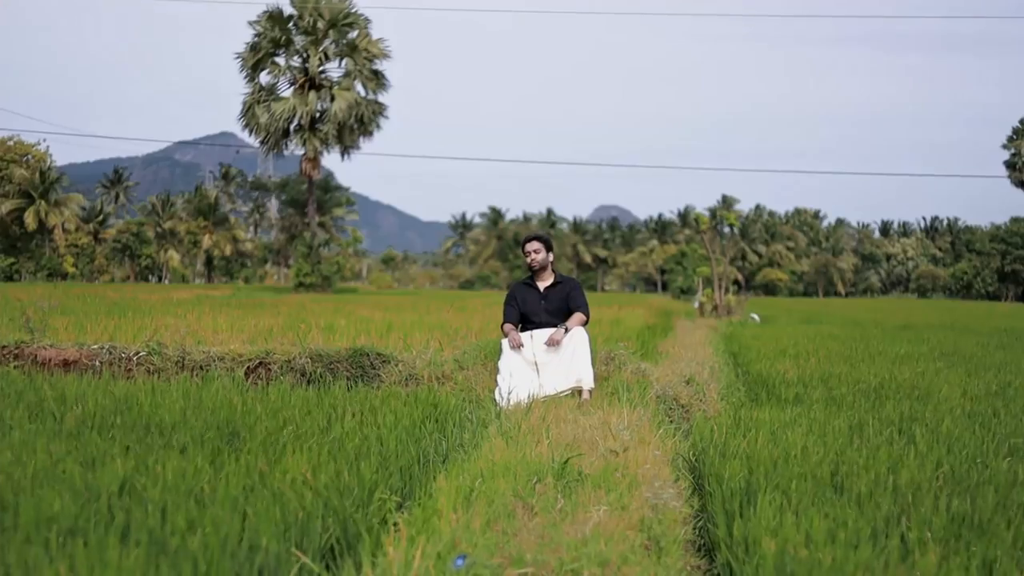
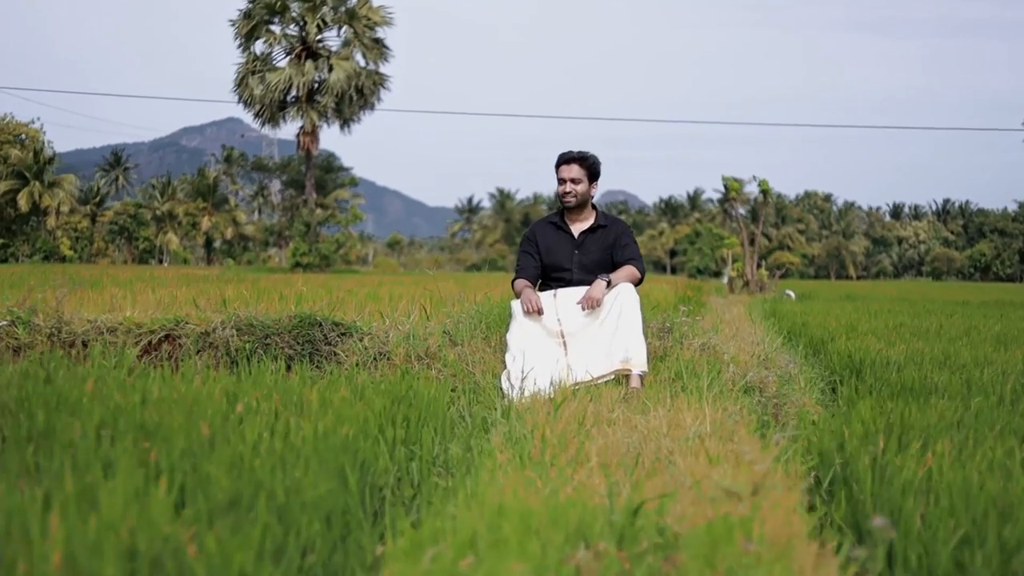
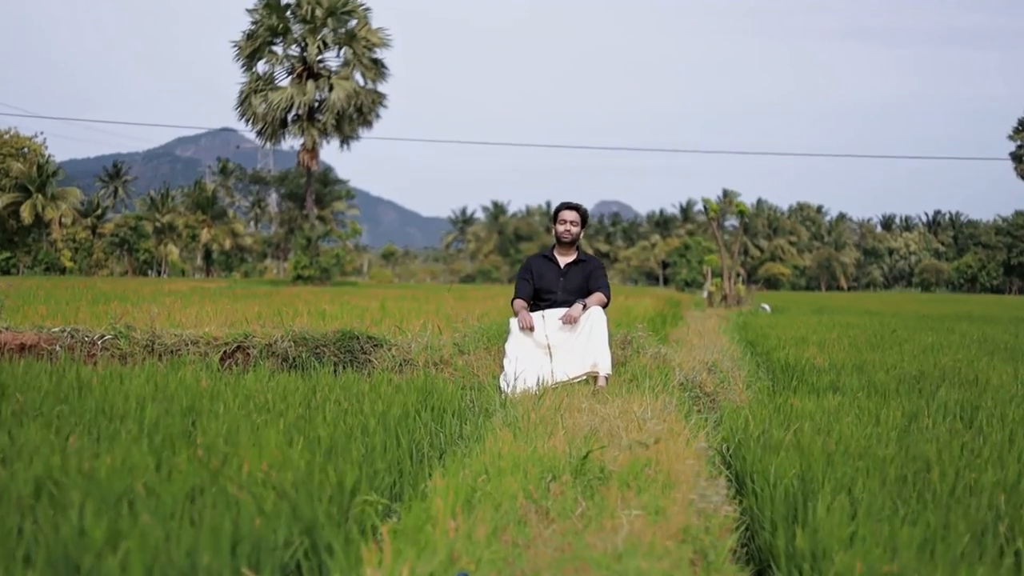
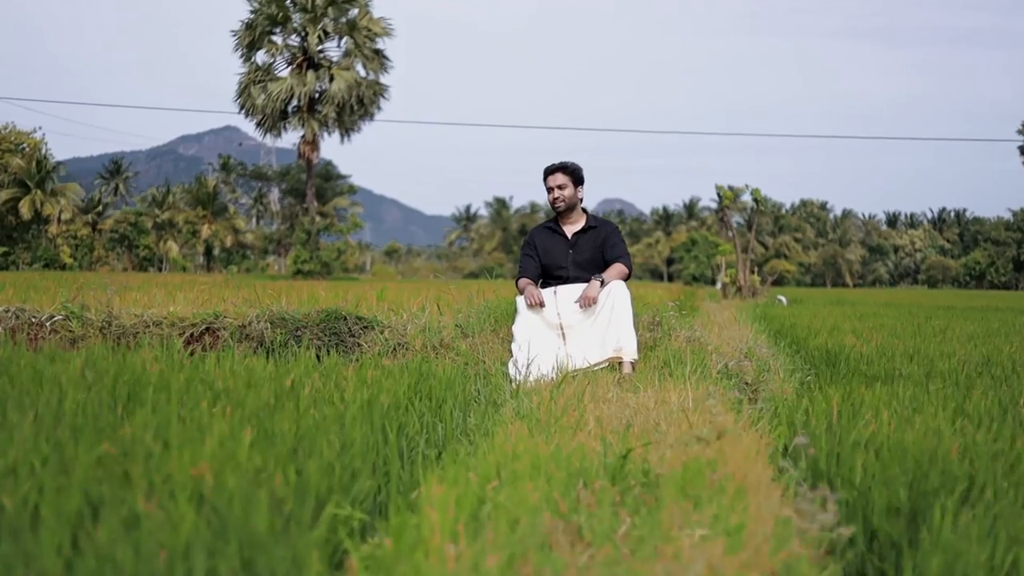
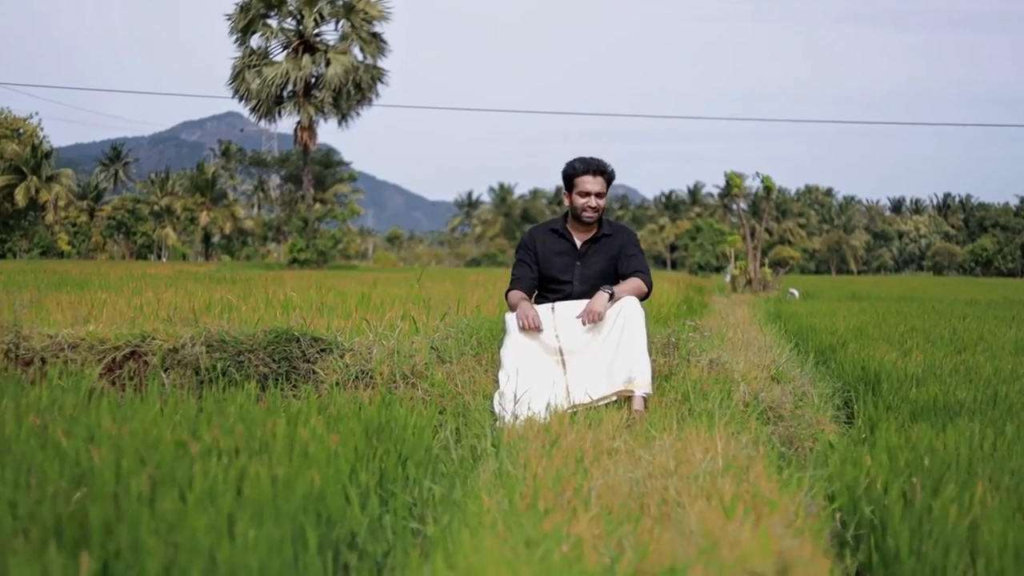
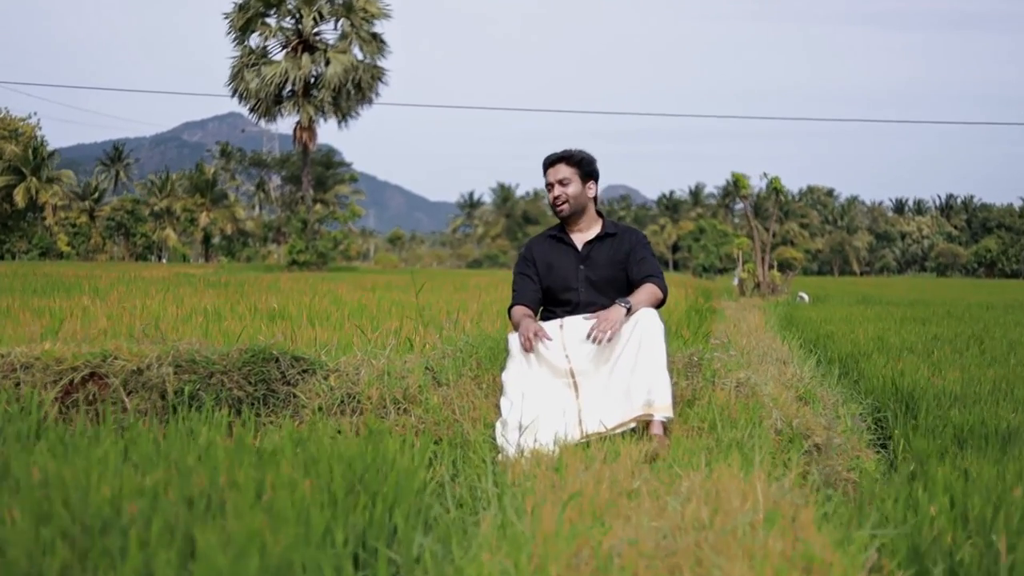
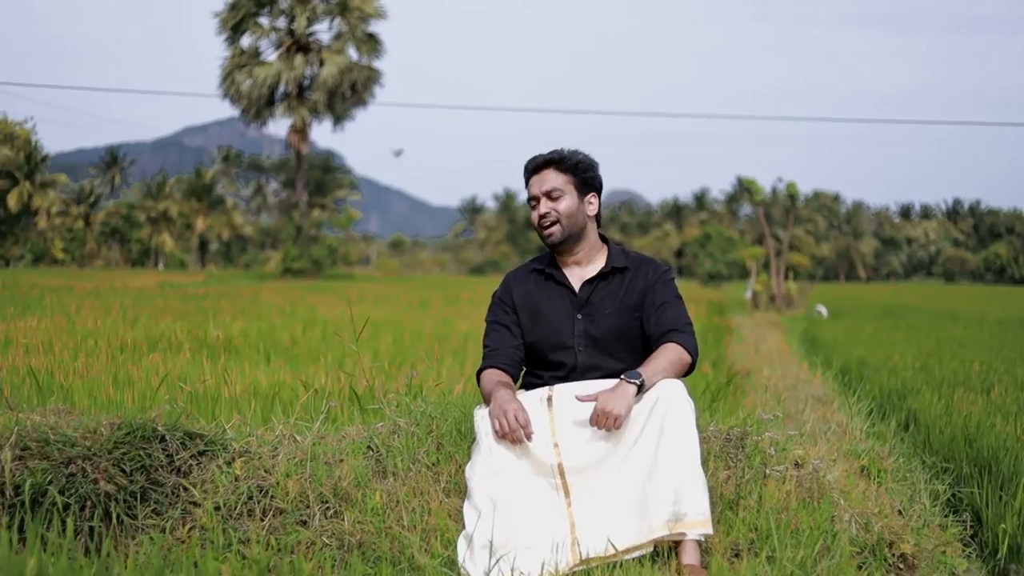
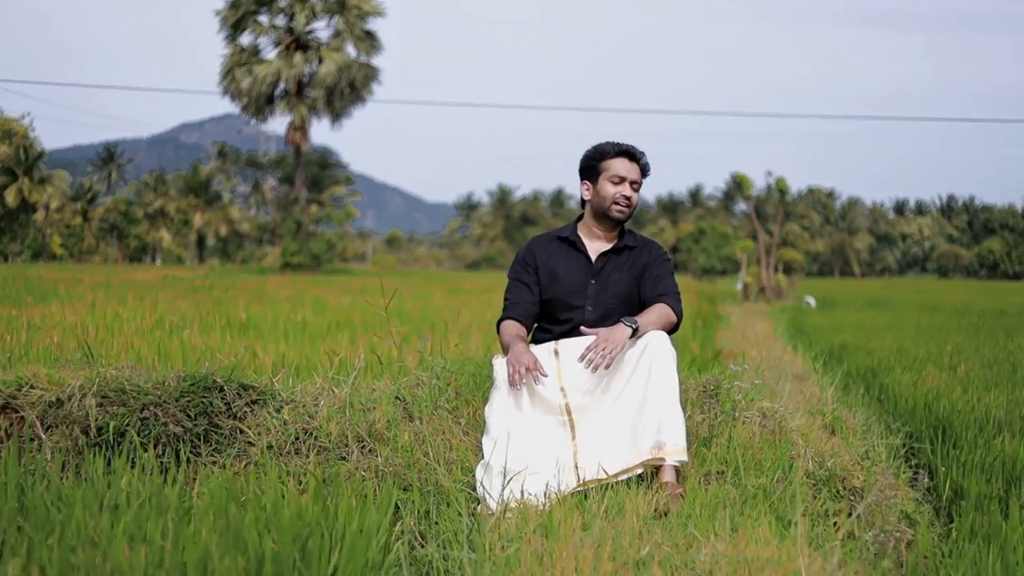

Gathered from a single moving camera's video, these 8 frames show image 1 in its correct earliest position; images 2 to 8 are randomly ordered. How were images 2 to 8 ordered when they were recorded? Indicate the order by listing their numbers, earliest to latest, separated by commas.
3, 4, 2, 5, 6, 8, 7
